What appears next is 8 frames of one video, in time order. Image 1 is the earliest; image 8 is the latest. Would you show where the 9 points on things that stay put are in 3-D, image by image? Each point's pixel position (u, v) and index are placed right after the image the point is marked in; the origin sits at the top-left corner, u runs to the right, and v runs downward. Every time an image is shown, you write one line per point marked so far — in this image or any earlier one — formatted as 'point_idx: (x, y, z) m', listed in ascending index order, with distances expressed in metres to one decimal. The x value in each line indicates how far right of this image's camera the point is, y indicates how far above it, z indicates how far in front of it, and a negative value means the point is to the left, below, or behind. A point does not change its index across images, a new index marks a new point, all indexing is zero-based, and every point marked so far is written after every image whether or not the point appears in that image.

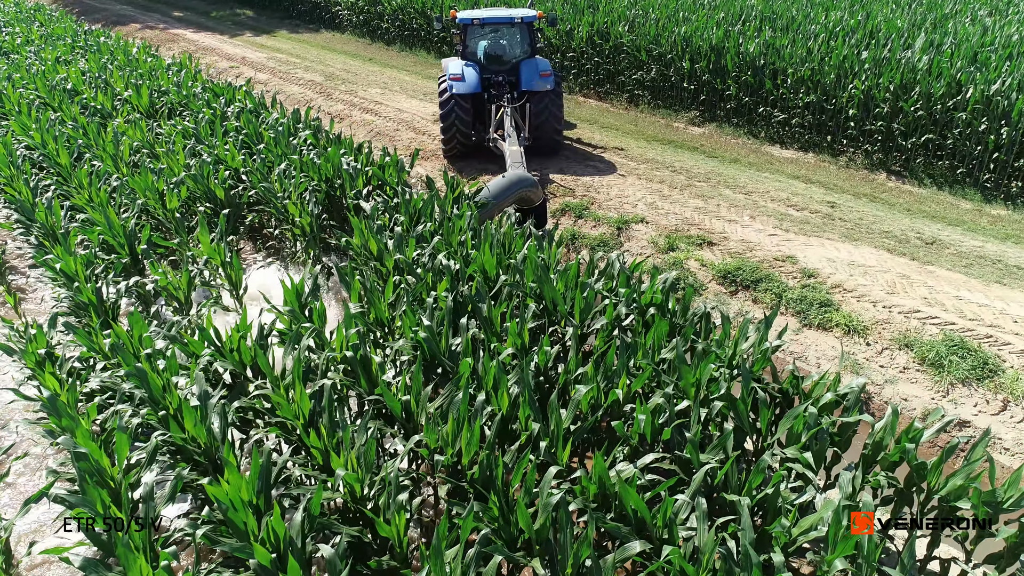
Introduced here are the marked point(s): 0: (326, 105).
0: (-2.6, +2.6, +10.1) m
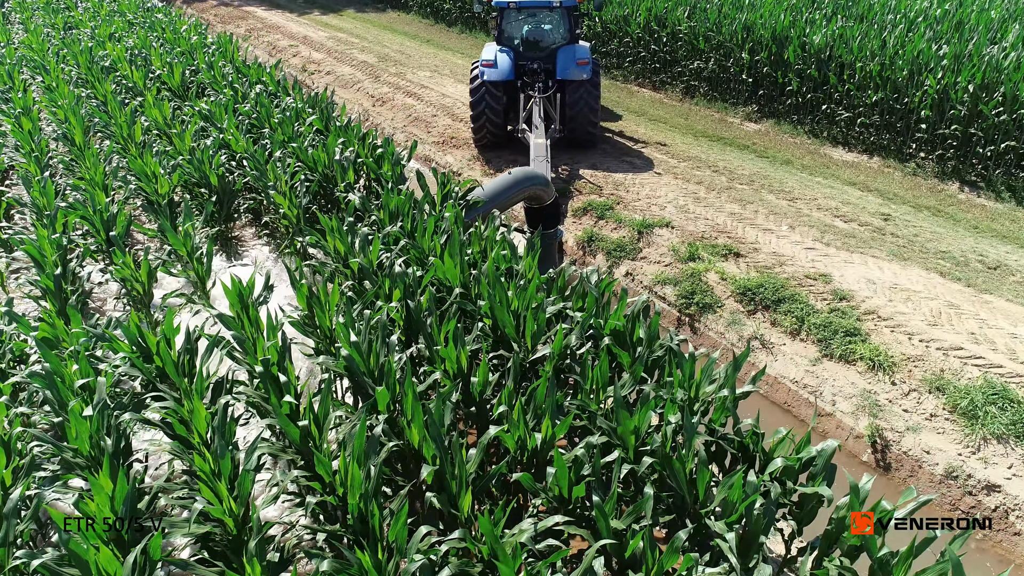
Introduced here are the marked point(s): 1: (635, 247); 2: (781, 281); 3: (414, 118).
0: (-1.9, +2.8, +9.9) m
1: (+1.0, +0.3, +5.8) m
2: (+1.9, +0.1, +5.2) m
3: (-1.2, +2.1, +8.7) m
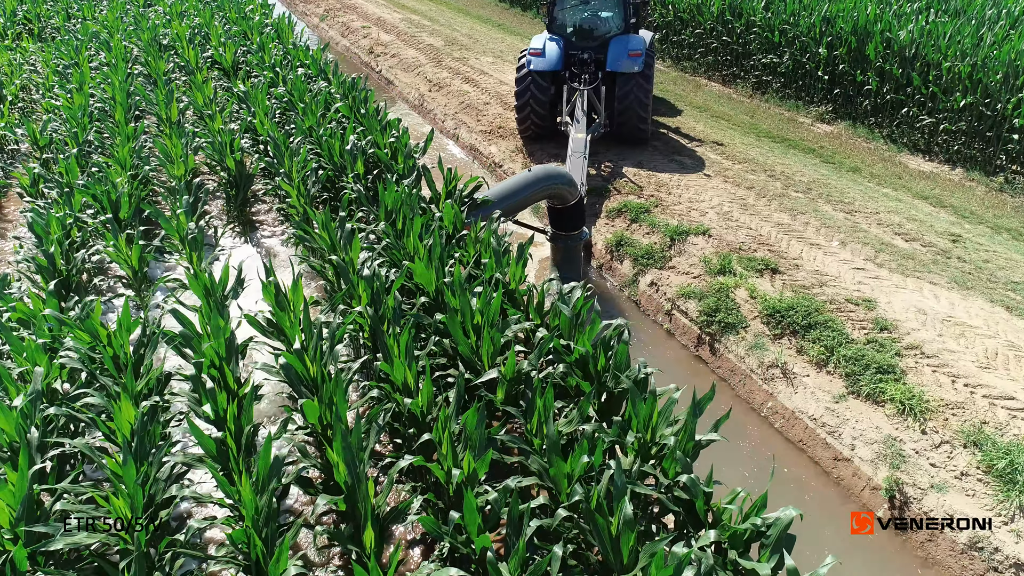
0: (-1.1, +3.0, +9.8) m
1: (+1.2, +0.3, +5.5) m
2: (+2.0, -0.1, +4.7) m
3: (-0.5, +2.2, +8.6) m
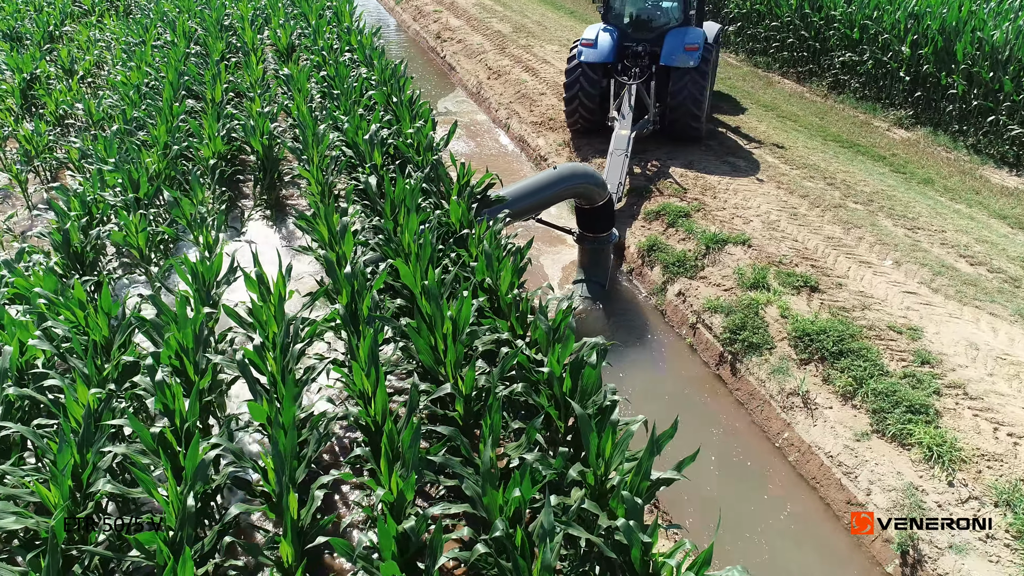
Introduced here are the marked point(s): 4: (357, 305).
0: (-0.2, +3.1, +9.7) m
1: (+1.3, +0.2, +5.2) m
2: (+2.1, -0.2, +4.3) m
3: (+0.1, +2.2, +8.4) m
4: (-0.7, -0.1, +3.1) m
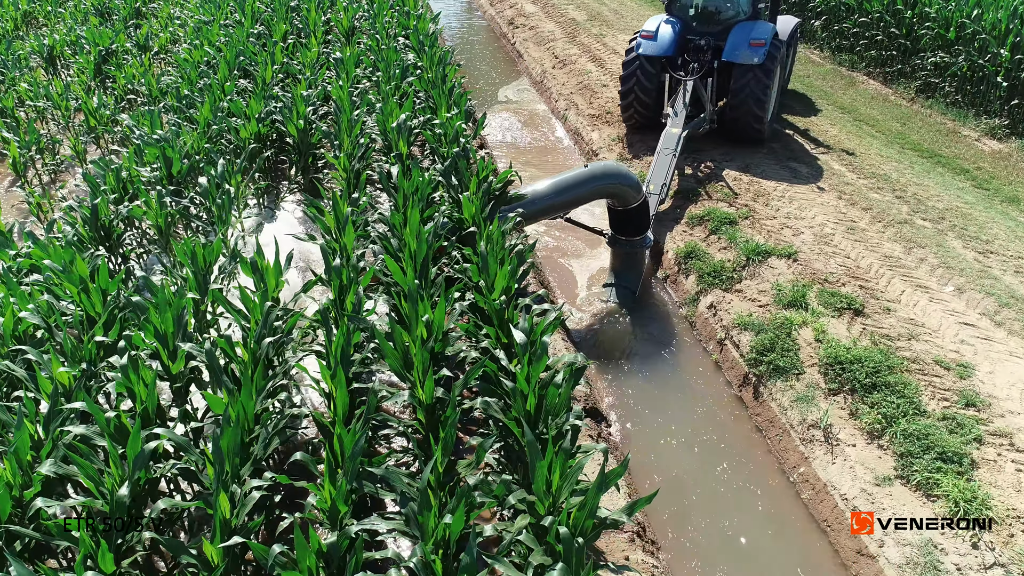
0: (+0.7, +3.2, +9.5) m
1: (+1.5, +0.1, +4.9) m
2: (+2.1, -0.4, +4.0) m
3: (+0.8, +2.3, +8.1) m
4: (-0.7, -0.1, +3.1) m
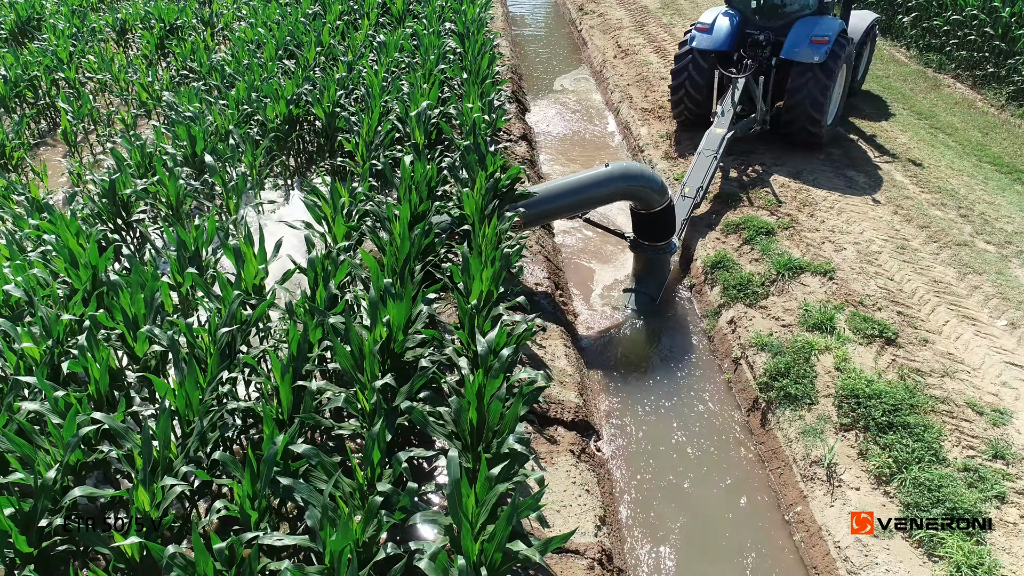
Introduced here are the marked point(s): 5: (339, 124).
0: (+1.5, +3.2, +9.1) m
1: (+1.6, 0.0, +4.6) m
2: (+2.0, -0.6, +3.6) m
3: (+1.4, +2.3, +7.8) m
4: (-0.8, 0.0, +3.0) m
5: (-1.2, +1.1, +5.0) m
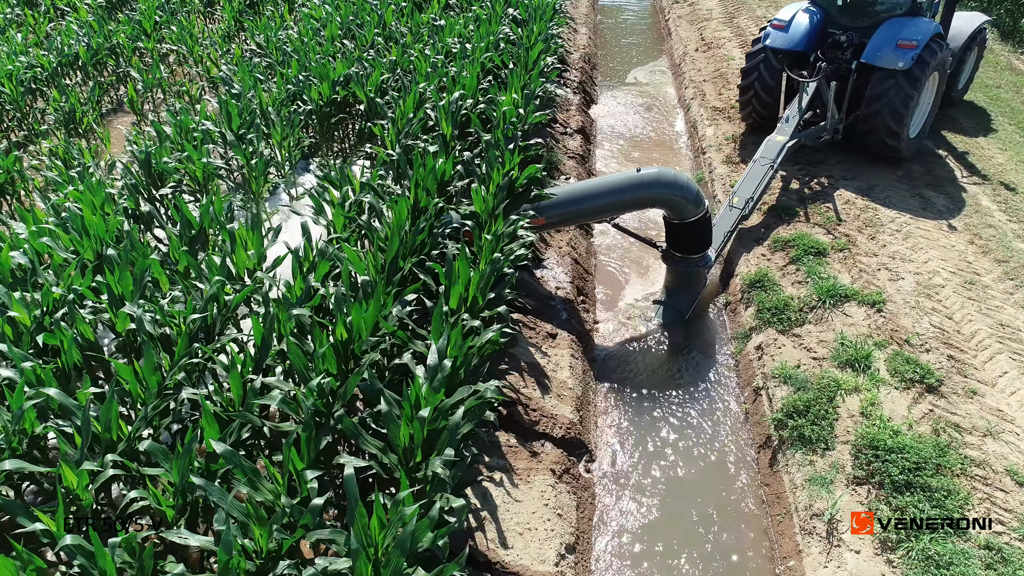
0: (+2.4, +3.1, +8.7) m
1: (+1.7, -0.2, +4.2) m
2: (+2.0, -0.8, +3.2) m
3: (+2.1, +2.2, +7.4) m
4: (-0.9, 0.0, +3.0) m
5: (-0.9, +1.2, +5.0) m
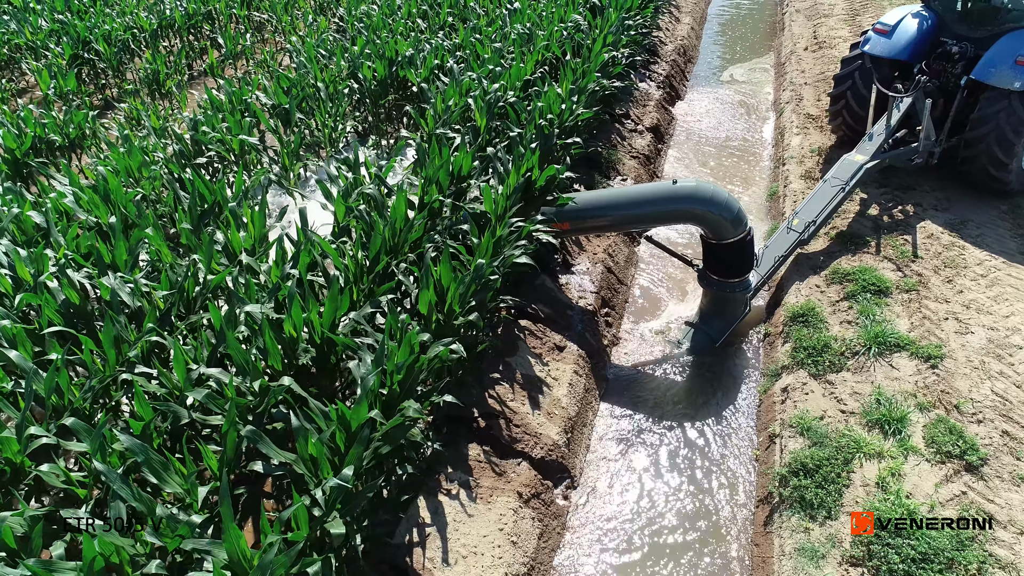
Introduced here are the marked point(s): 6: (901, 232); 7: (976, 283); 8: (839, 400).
0: (+3.5, +2.9, +7.9) m
1: (+1.7, -0.4, +3.8) m
2: (+1.8, -1.0, +2.8) m
3: (+2.9, +2.0, +6.8) m
4: (-1.0, +0.1, +3.0) m
5: (-0.6, +1.3, +4.9) m
6: (+2.5, +0.4, +4.6) m
7: (+2.7, 0.0, +4.2) m
8: (+1.6, -0.5, +3.6) m
